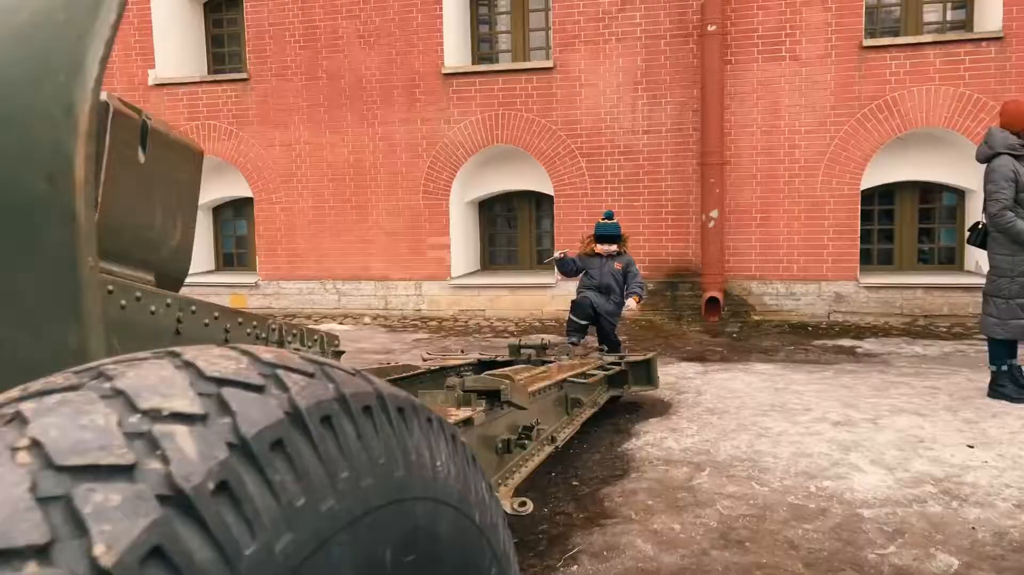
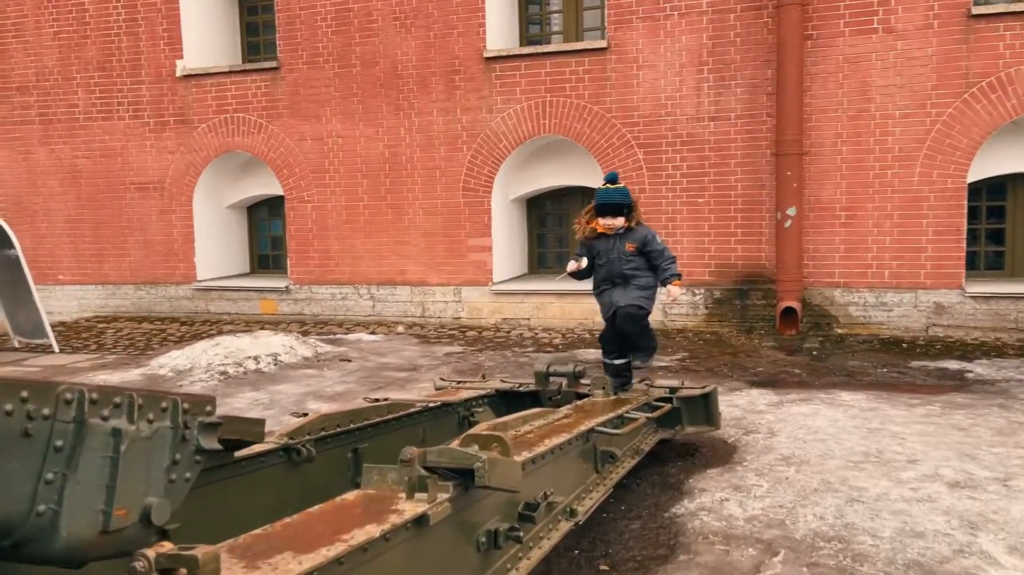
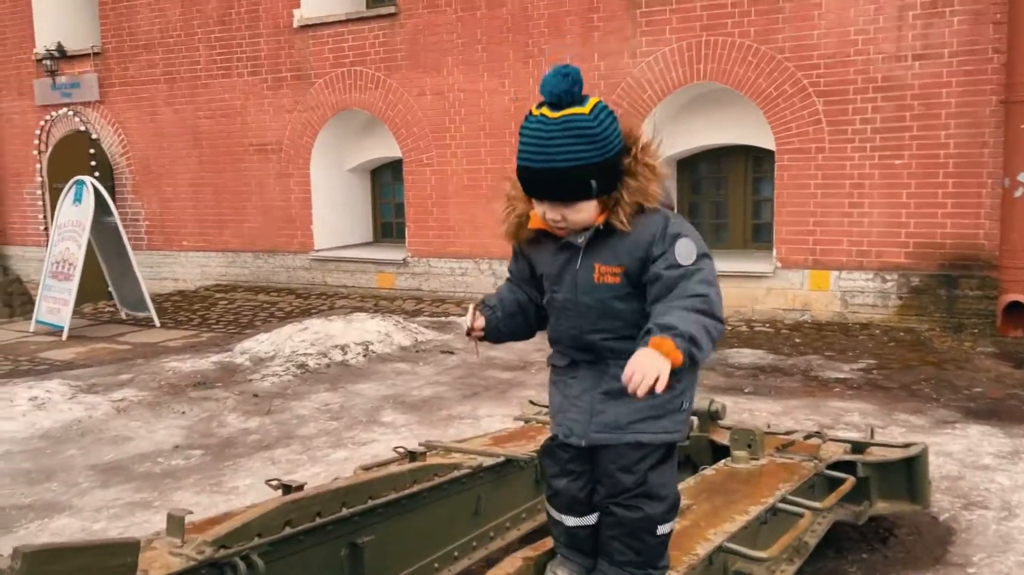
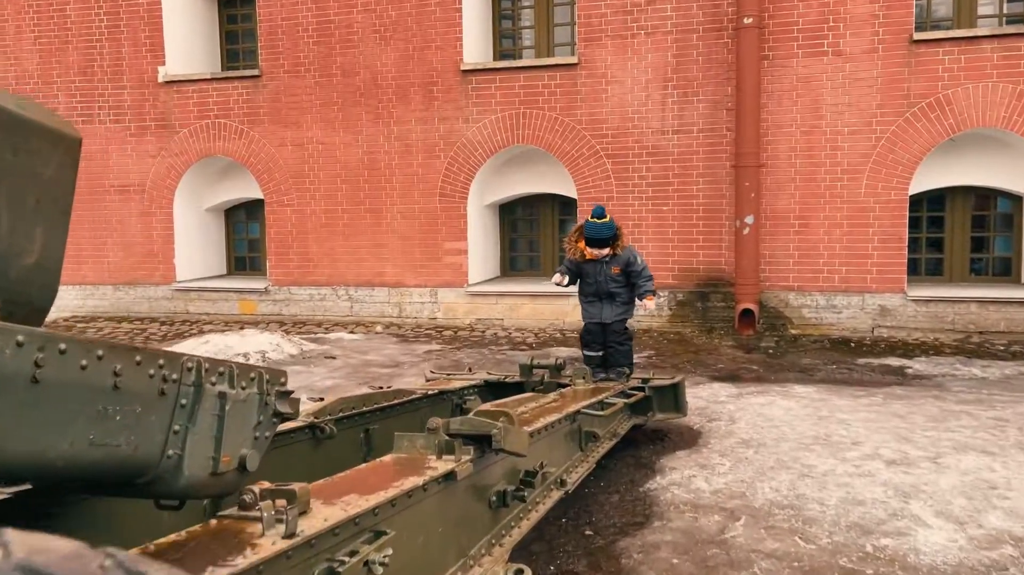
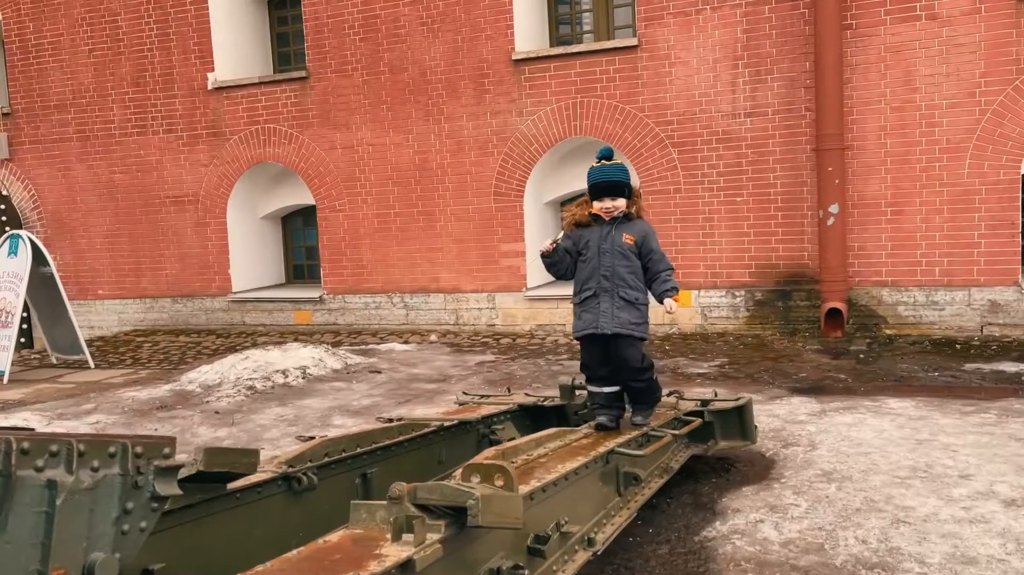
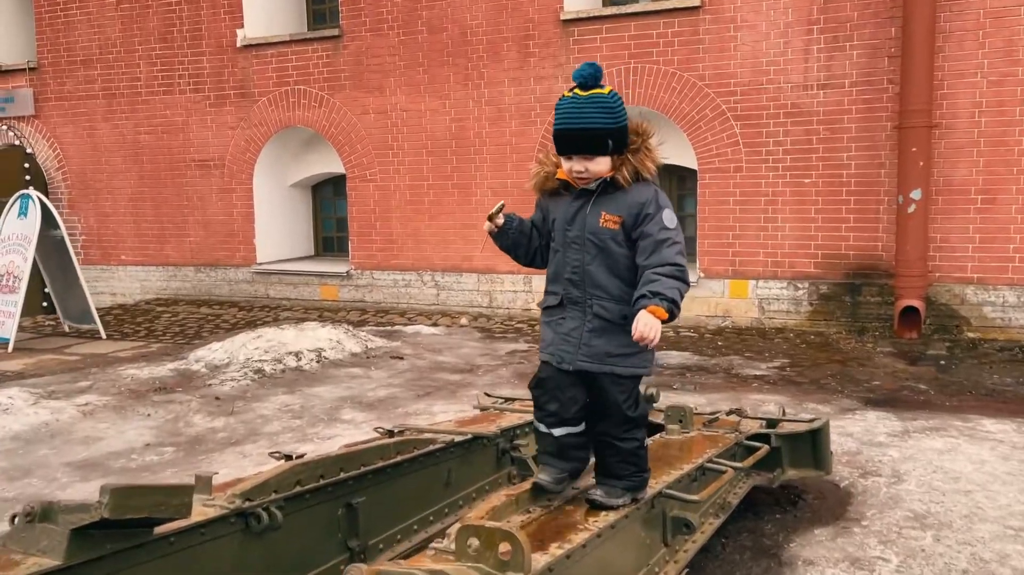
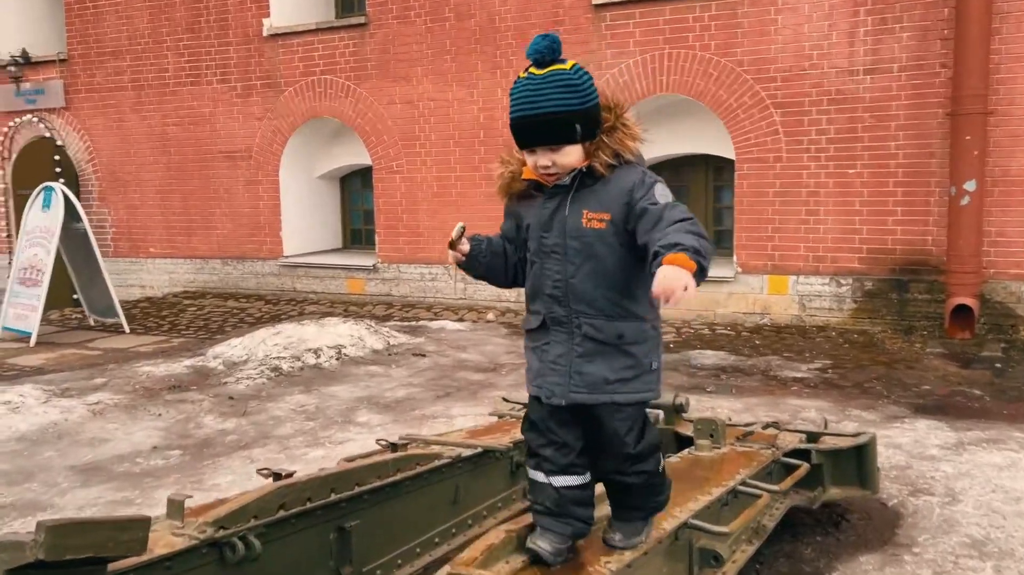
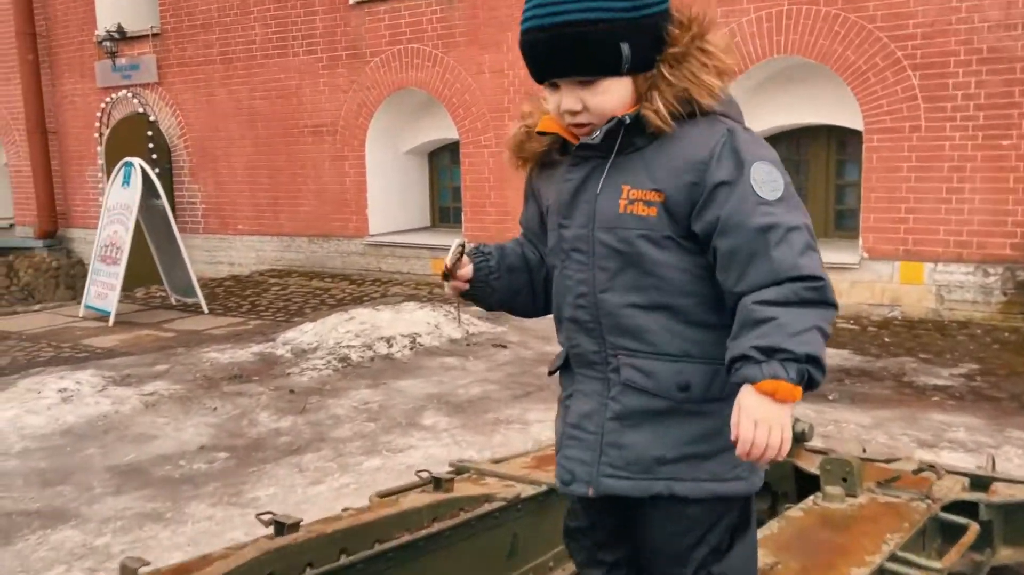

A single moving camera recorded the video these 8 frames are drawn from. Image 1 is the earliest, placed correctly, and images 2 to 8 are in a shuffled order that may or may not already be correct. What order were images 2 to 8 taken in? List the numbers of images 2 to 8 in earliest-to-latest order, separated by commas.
4, 2, 5, 6, 7, 3, 8
